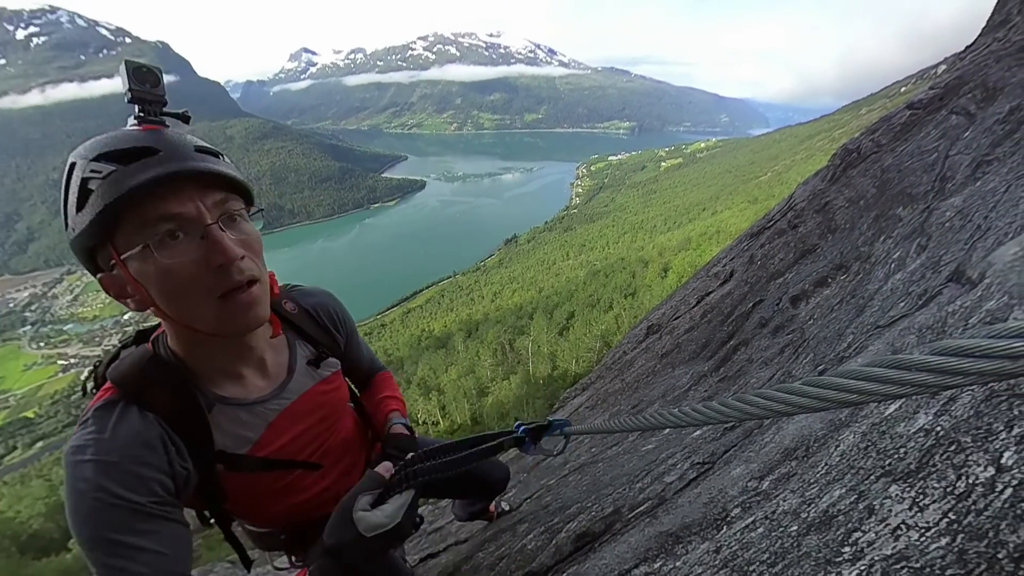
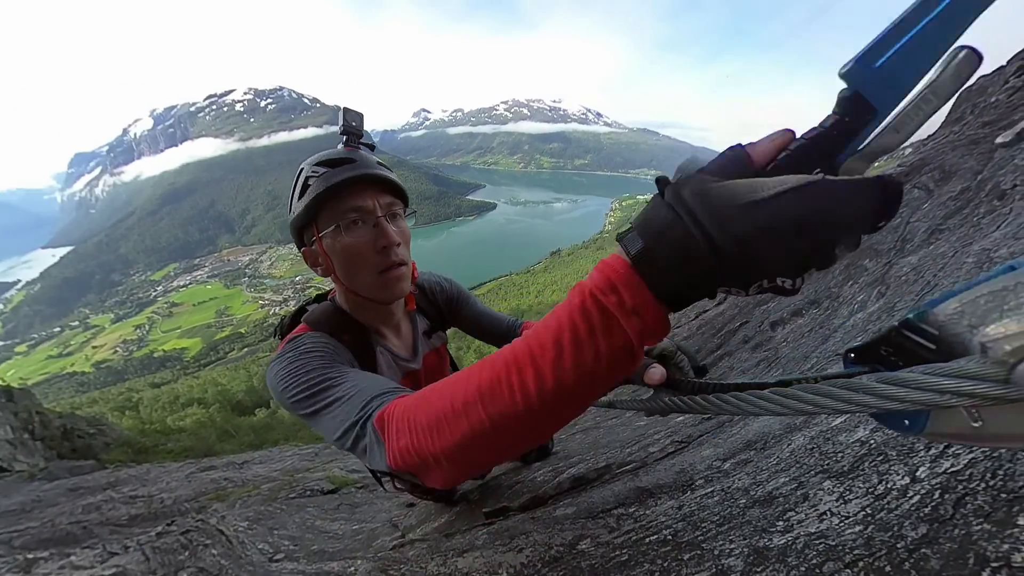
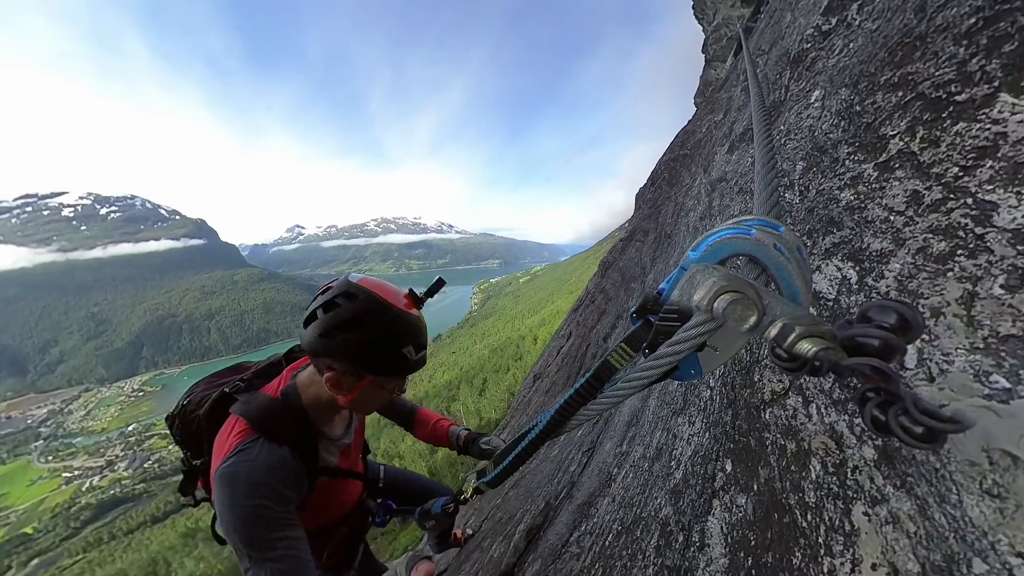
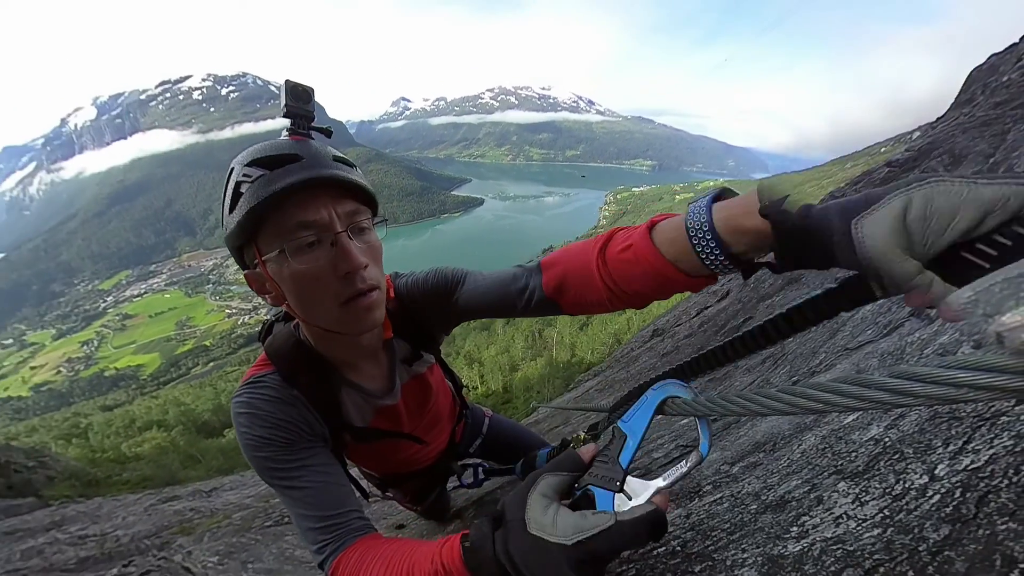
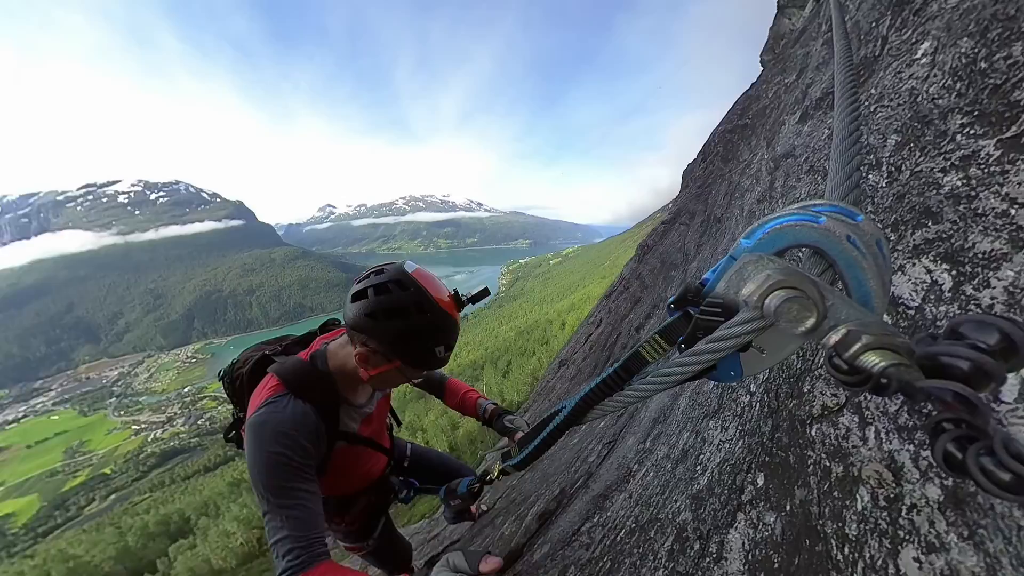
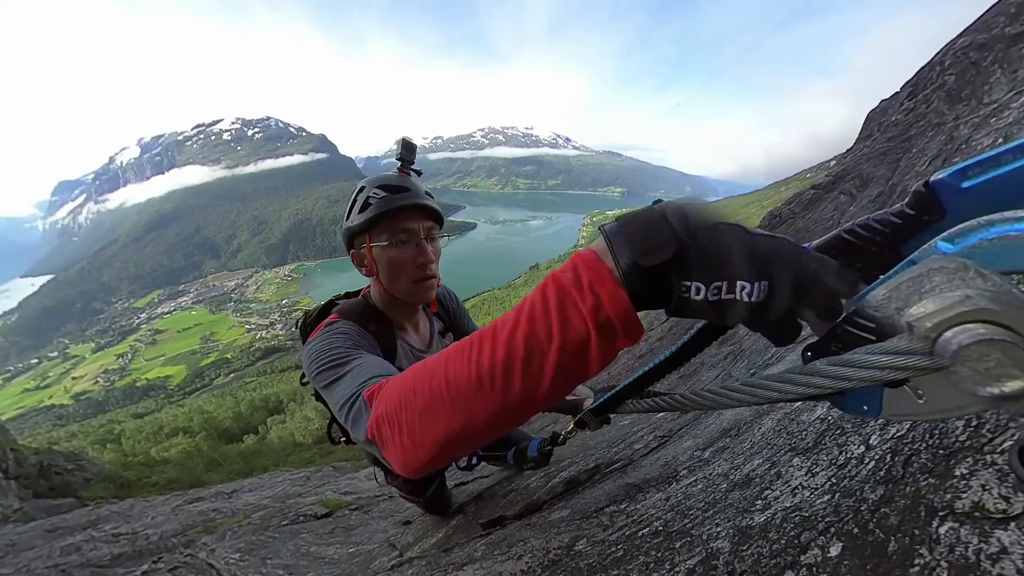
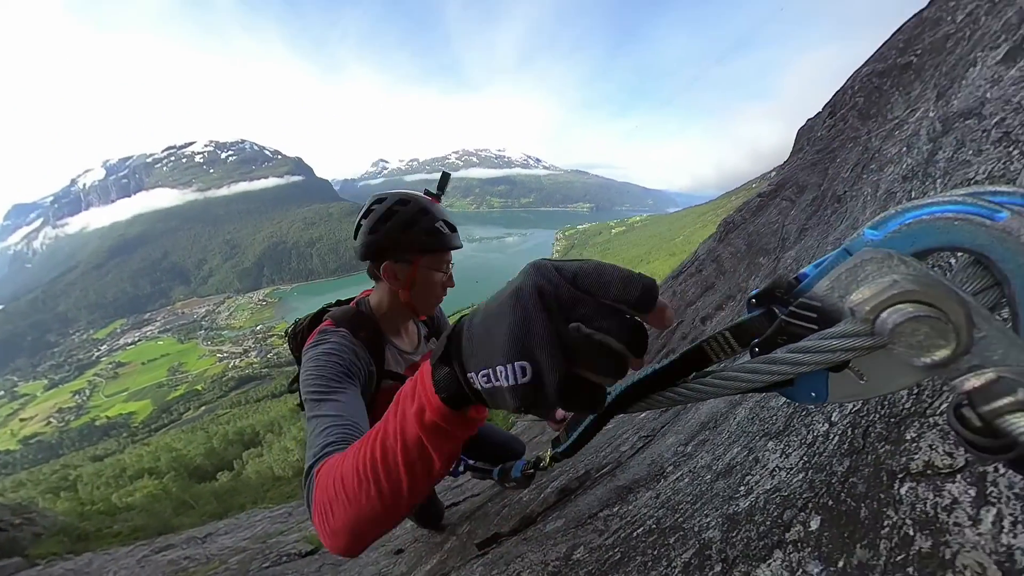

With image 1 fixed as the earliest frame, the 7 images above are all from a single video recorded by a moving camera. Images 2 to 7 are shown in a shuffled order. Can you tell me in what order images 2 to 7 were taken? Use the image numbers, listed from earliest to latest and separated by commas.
4, 2, 6, 7, 5, 3
